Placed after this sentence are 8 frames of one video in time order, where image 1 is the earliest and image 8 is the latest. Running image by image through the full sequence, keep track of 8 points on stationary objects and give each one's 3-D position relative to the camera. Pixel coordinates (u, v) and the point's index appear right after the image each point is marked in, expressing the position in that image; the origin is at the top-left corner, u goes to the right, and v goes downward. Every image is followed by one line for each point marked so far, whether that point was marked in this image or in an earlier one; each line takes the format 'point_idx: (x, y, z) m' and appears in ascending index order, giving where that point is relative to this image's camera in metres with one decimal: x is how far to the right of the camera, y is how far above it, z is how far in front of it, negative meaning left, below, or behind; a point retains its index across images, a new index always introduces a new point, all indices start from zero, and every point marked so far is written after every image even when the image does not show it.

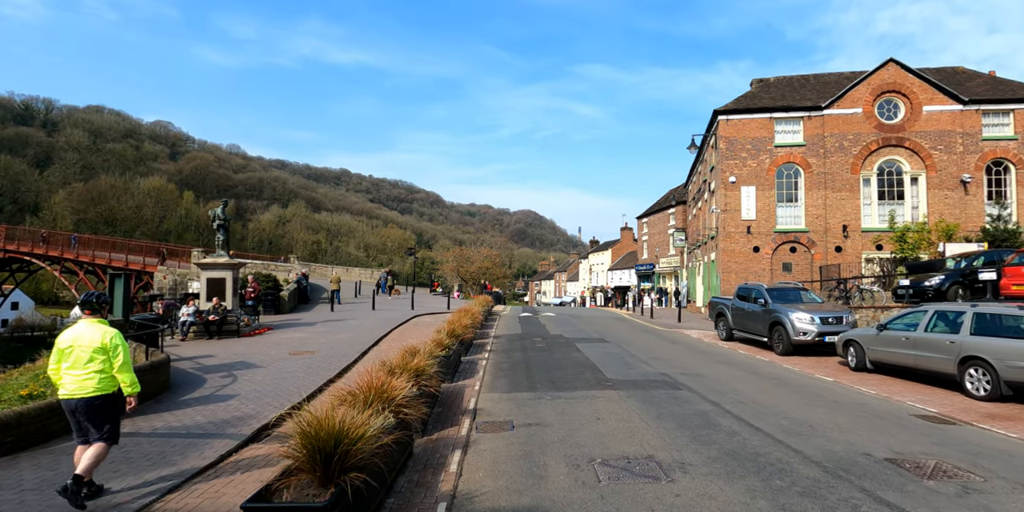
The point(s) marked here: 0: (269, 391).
0: (-4.5, -2.5, +9.3) m
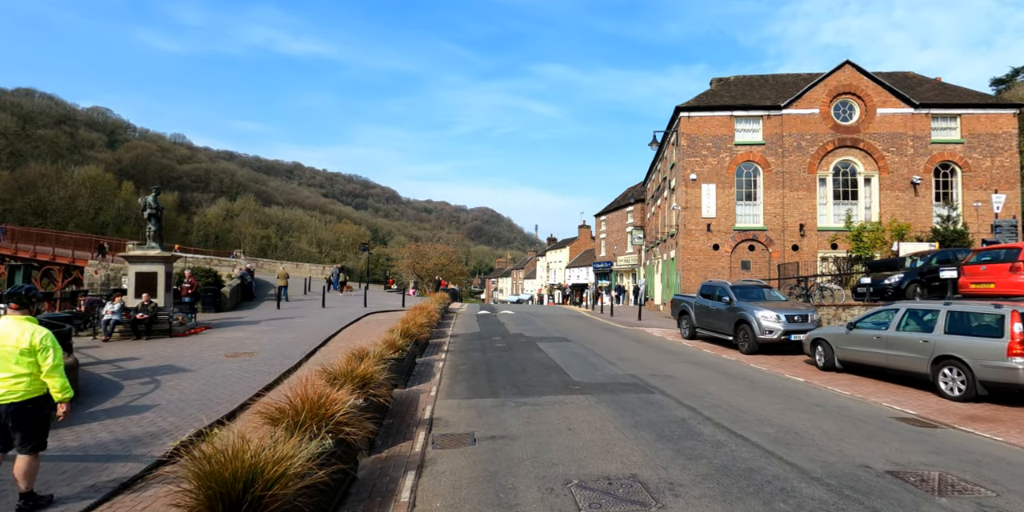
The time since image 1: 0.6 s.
0: (-5.1, -2.3, +8.1) m
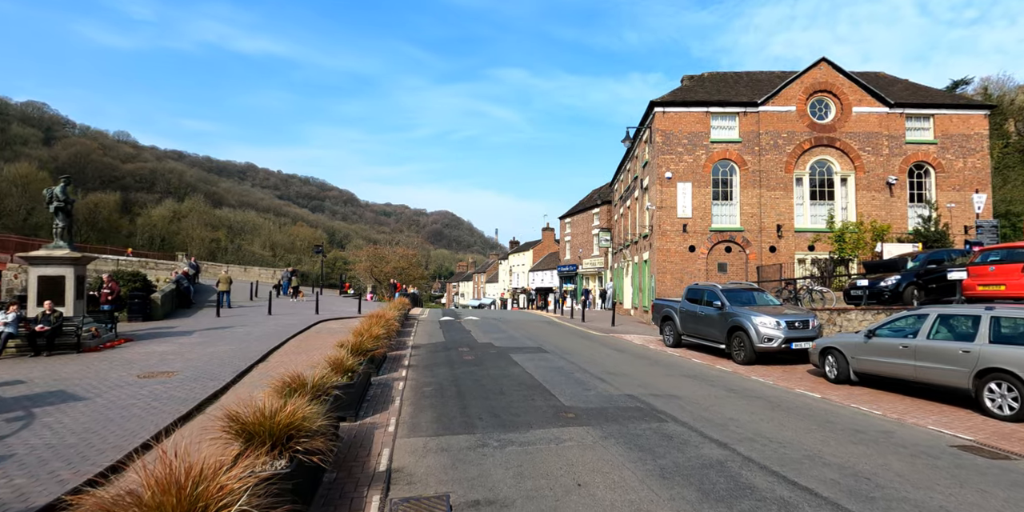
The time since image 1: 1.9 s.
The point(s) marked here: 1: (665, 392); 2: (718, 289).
0: (-5.4, -2.3, +6.1) m
1: (+2.5, -2.2, +8.2) m
2: (+5.4, -0.9, +13.0) m
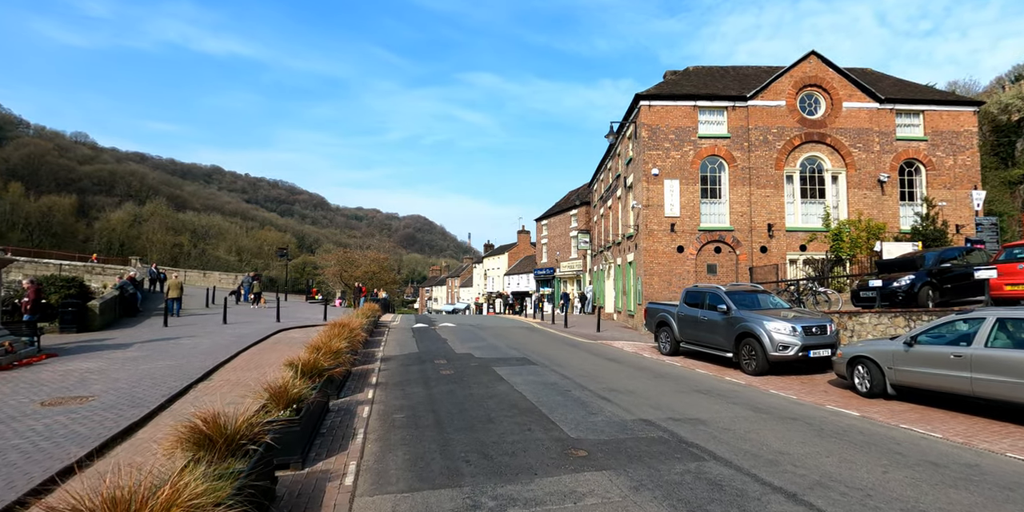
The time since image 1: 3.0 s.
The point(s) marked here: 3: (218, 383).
0: (-5.4, -2.2, +4.3) m
1: (+2.4, -2.2, +6.9) m
2: (+5.0, -0.8, +11.9) m
3: (-5.3, -2.3, +9.1) m
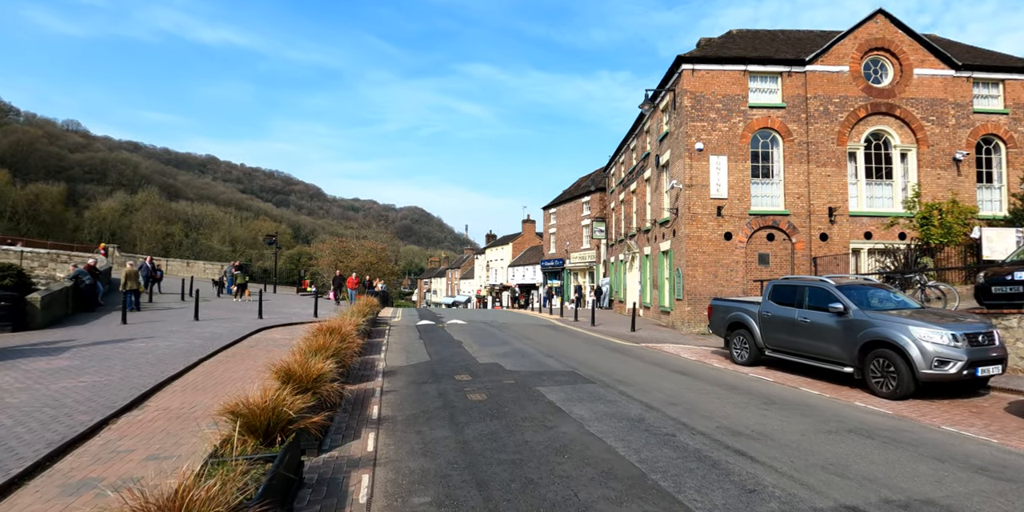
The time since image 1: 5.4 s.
0: (-4.5, -2.0, +1.5) m
1: (+3.2, -1.9, +4.2) m
2: (+5.7, -0.6, +9.1) m
3: (-4.5, -2.0, +6.3) m
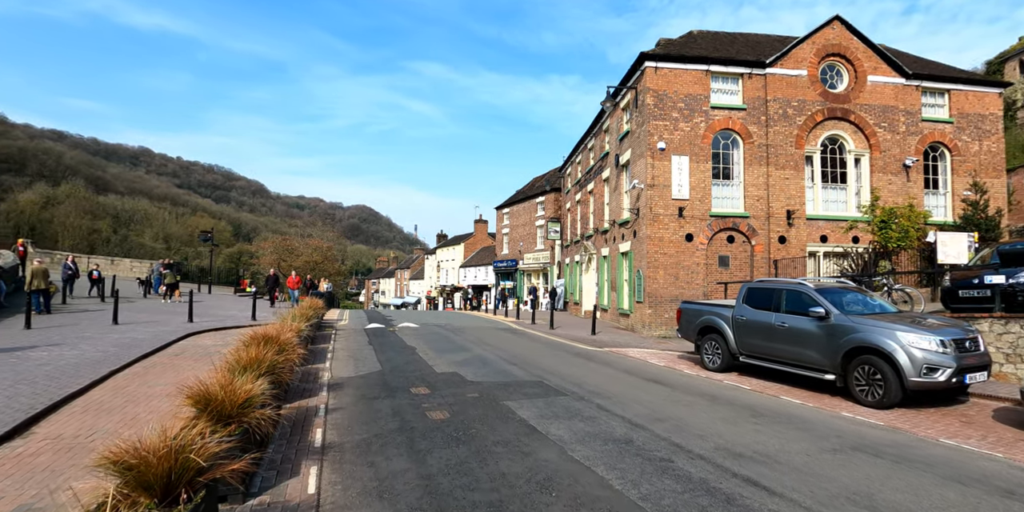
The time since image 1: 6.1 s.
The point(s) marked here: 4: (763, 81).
0: (-4.4, -1.9, +0.2) m
1: (+3.1, -1.9, +3.6) m
2: (+5.1, -0.6, +8.8) m
3: (-4.8, -2.0, +4.9) m
4: (+8.8, +6.2, +17.7) m
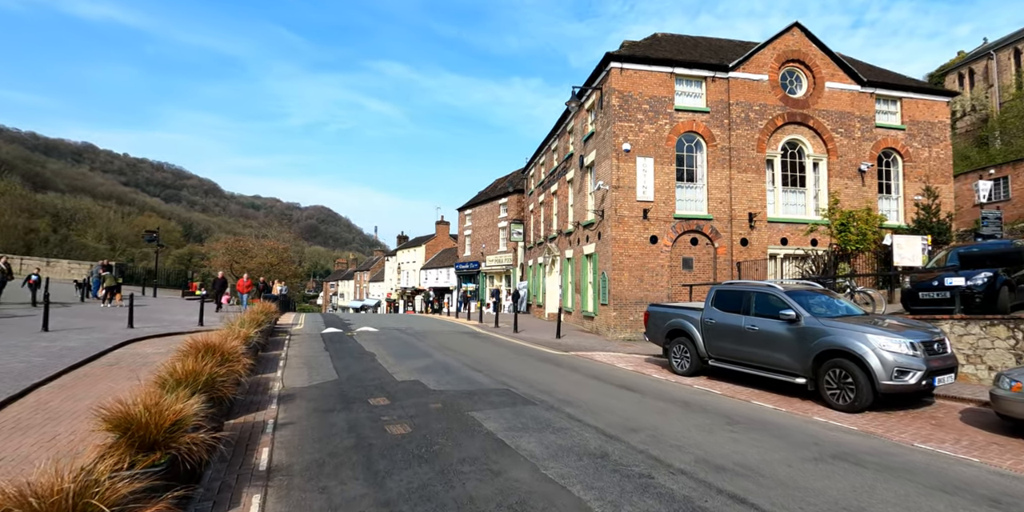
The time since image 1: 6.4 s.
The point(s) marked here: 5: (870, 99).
0: (-4.3, -1.9, -0.5) m
1: (+2.9, -1.9, +3.3) m
2: (+4.6, -0.6, +8.7) m
3: (-5.1, -2.0, +4.1) m
4: (+7.6, +6.1, +17.9) m
5: (+13.3, +5.8, +18.8) m
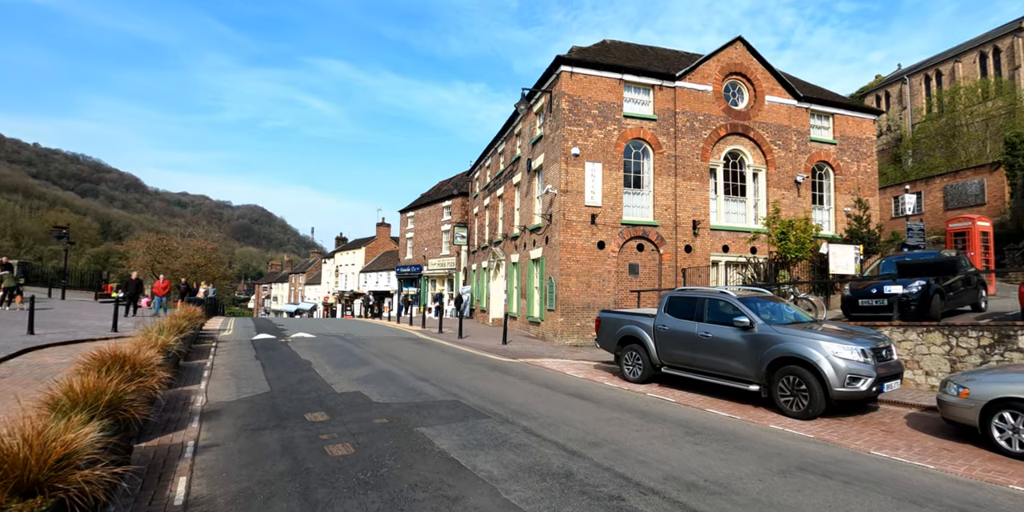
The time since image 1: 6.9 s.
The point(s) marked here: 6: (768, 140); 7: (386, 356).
0: (-4.0, -1.8, -1.5) m
1: (+2.7, -2.0, +3.2) m
2: (+3.8, -0.7, +8.7) m
3: (-5.3, -1.9, +3.1) m
4: (+5.9, +5.9, +18.2) m
5: (+11.4, +5.5, +19.7) m
6: (+9.7, +4.4, +19.0) m
7: (-3.0, -2.5, +12.6) m
